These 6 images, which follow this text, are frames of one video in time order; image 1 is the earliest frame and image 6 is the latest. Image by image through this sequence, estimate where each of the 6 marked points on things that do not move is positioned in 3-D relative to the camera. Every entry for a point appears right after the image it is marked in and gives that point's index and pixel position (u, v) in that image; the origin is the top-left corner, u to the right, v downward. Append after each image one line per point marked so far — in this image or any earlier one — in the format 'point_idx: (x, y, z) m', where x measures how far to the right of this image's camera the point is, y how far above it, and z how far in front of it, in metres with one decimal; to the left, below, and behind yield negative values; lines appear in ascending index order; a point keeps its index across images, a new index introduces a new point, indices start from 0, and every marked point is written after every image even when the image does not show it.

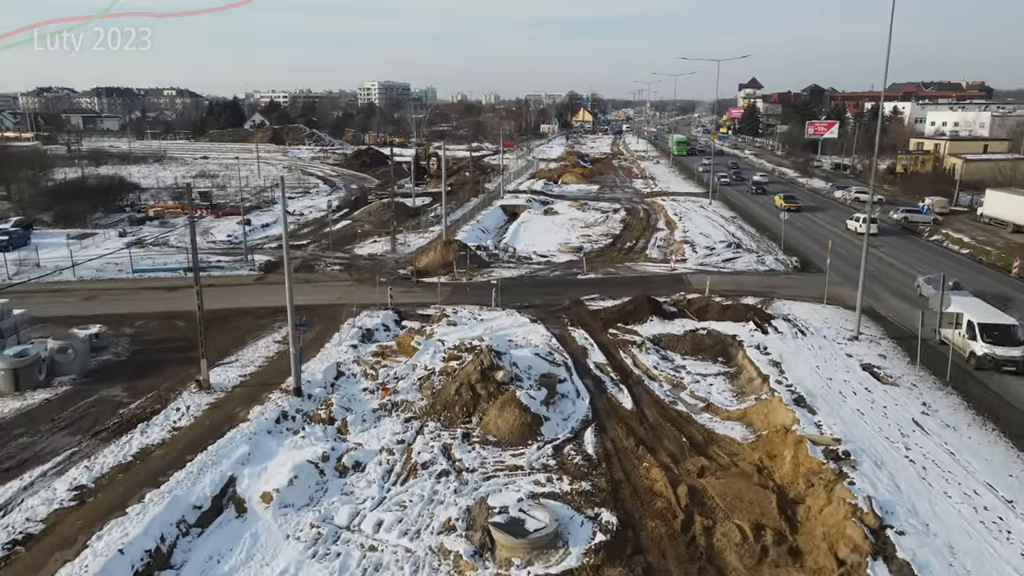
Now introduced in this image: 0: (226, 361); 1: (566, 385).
0: (-7.0, -1.8, +17.4) m
1: (+1.3, -2.3, +16.8) m
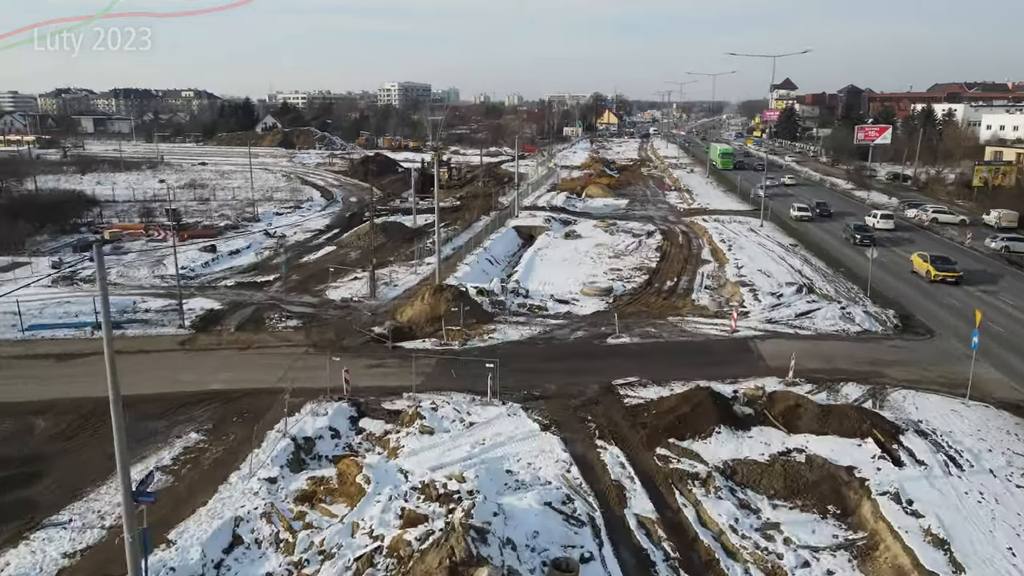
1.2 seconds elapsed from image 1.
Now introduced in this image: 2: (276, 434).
0: (-7.1, -3.6, +11.1) m
1: (+1.2, -4.1, +10.3) m
2: (-4.7, -2.9, +14.2) m
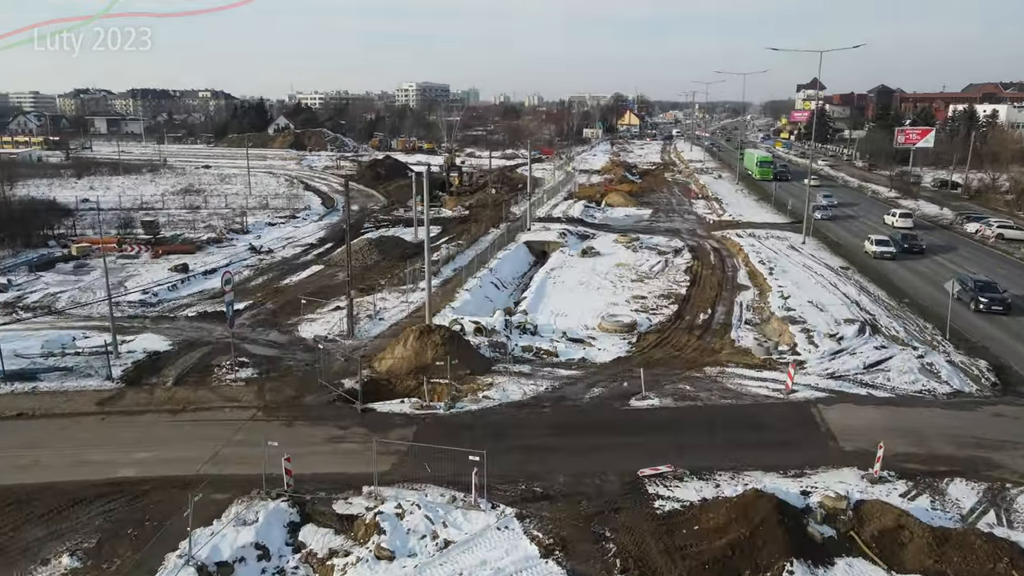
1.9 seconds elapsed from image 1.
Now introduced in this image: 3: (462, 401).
0: (-7.3, -4.6, +7.4) m
1: (+0.9, -5.2, +6.3) m
2: (-4.8, -3.9, +10.4) m
3: (-1.1, -2.6, +16.2) m
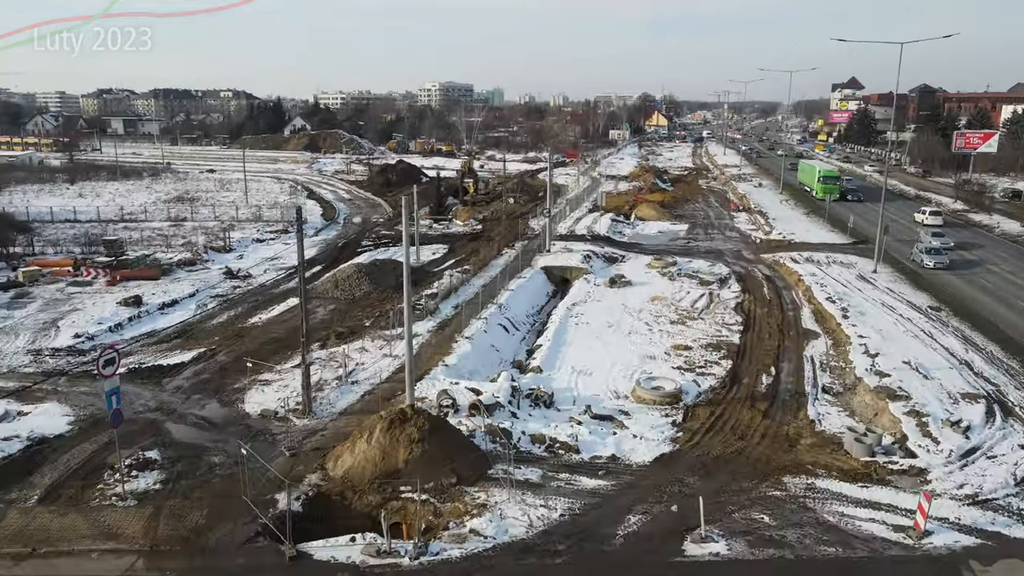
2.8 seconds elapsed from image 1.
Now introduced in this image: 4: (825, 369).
0: (-7.6, -5.9, +2.6) m
1: (+0.5, -6.6, +1.3) m
2: (-5.0, -5.3, +5.5) m
3: (-1.1, -3.9, +11.2) m
4: (+8.4, -2.1, +19.0) m
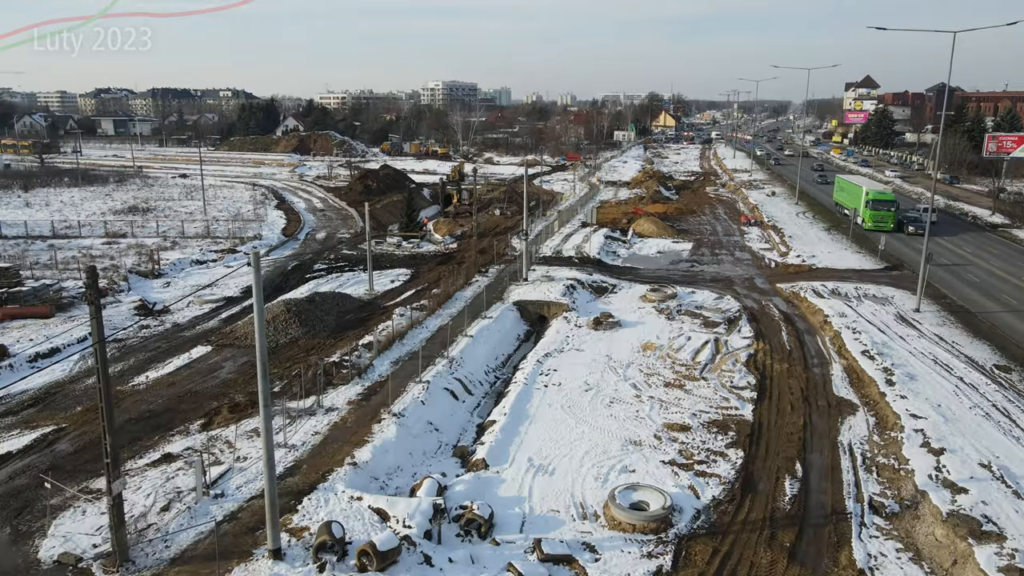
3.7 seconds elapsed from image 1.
0: (-9.1, -7.3, -2.2) m
1: (-1.0, -8.0, -3.6) m
2: (-6.5, -6.6, +0.7) m
3: (-2.5, -5.3, +6.3) m
4: (+7.0, -3.5, +14.0) m
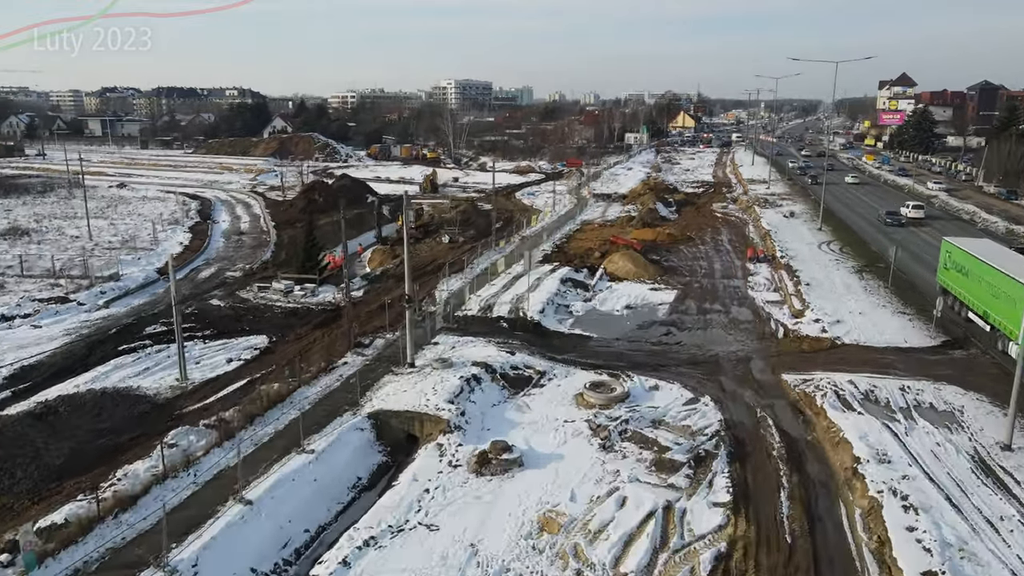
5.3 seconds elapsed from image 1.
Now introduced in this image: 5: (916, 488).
0: (-13.5, -9.6, -10.6) m
1: (-5.4, -10.4, -12.3) m
2: (-10.7, -9.0, -7.9) m
3: (-6.6, -7.7, -2.4) m
4: (+3.3, -6.0, +5.0) m
5: (+7.3, -3.5, +12.9) m
